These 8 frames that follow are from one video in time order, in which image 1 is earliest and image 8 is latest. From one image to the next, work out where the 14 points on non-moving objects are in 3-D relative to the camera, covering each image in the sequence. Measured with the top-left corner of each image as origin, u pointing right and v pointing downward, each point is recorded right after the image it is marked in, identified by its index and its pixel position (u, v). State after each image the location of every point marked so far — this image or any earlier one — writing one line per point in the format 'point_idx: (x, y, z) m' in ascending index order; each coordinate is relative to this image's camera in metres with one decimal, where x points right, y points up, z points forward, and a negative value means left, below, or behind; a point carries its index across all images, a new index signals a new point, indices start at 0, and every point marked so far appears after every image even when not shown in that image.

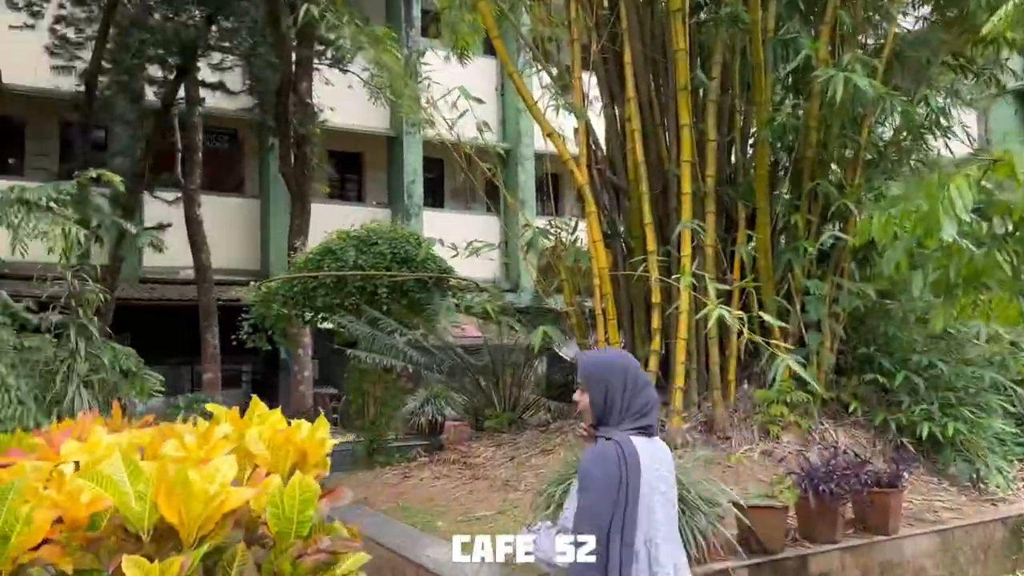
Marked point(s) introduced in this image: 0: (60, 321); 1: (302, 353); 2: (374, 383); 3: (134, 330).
0: (-3.1, -0.2, +5.8) m
1: (-2.8, -0.9, +11.4) m
2: (-1.4, -0.9, +8.5) m
3: (-6.4, -0.7, +14.7) m
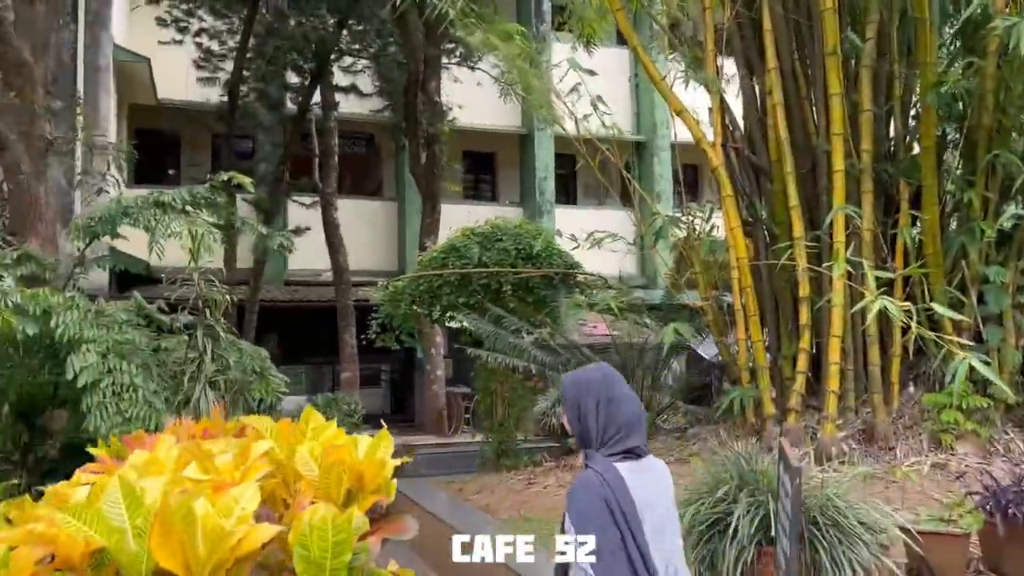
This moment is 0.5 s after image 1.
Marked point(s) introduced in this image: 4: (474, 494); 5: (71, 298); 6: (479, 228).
0: (-2.2, -0.2, +5.8) m
1: (-1.0, -0.9, +11.3) m
2: (-0.1, -0.9, +8.2) m
3: (-4.1, -0.8, +15.2) m
4: (-0.3, -1.5, +6.1) m
5: (-2.8, -0.1, +5.3) m
6: (-0.3, +0.6, +8.2) m
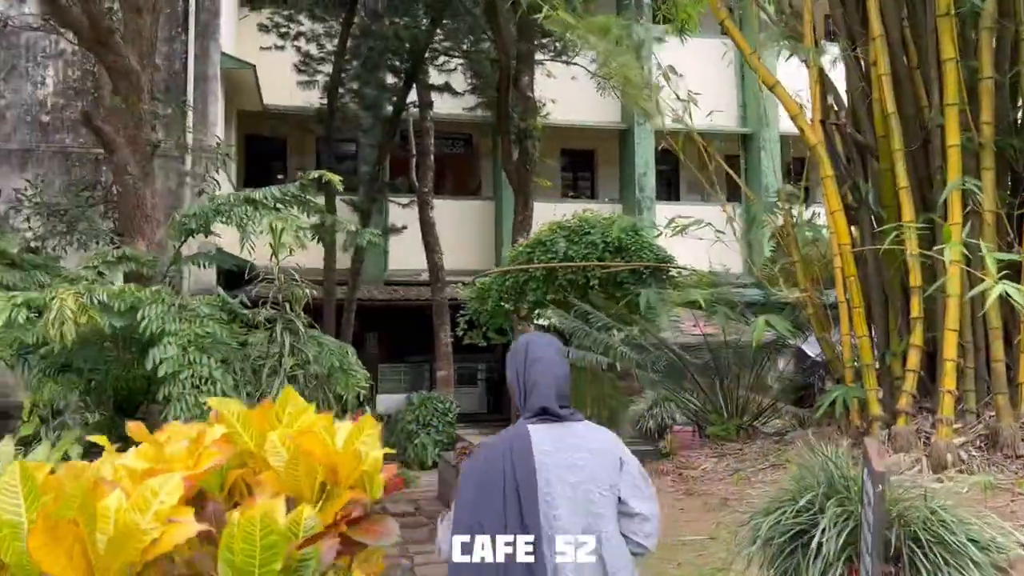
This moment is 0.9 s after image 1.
0: (-1.7, -0.2, +5.8) m
1: (+0.2, -0.8, +11.1) m
2: (+0.8, -0.9, +7.9) m
3: (-2.3, -0.8, +15.3) m
4: (+0.3, -1.4, +5.8) m
5: (-2.3, 0.0, +5.4) m
6: (+0.5, +0.6, +8.0) m
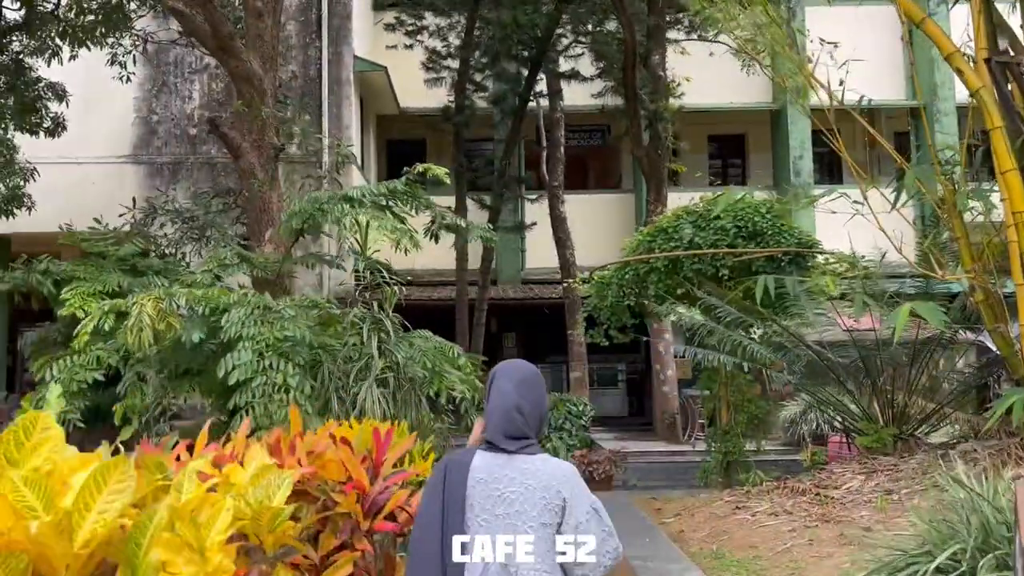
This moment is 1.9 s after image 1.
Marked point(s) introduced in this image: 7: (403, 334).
0: (-1.0, -0.2, +5.5) m
1: (+1.8, -0.8, +10.3) m
2: (+1.8, -0.8, +7.1) m
3: (+0.1, -0.7, +15.0) m
4: (+1.0, -1.4, +5.1) m
5: (-1.7, 0.0, +5.2) m
6: (+1.5, +0.7, +7.2) m
7: (-0.7, -0.3, +5.7) m
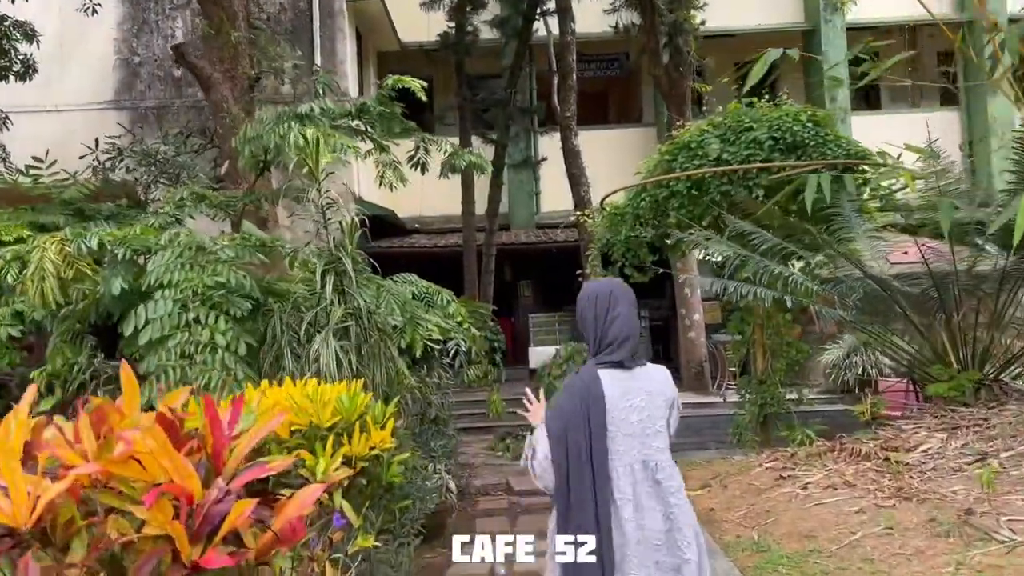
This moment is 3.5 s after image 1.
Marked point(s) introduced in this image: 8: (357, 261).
0: (-1.1, +0.2, +4.6) m
1: (+1.9, -0.1, +9.3) m
2: (+1.8, -0.3, +6.1) m
3: (+0.4, +0.2, +14.0) m
4: (+0.9, -1.0, +4.2) m
5: (-1.7, +0.3, +4.3) m
6: (+1.5, +1.2, +6.1) m
7: (-0.8, +0.1, +4.8) m
8: (-0.9, +0.2, +4.6) m
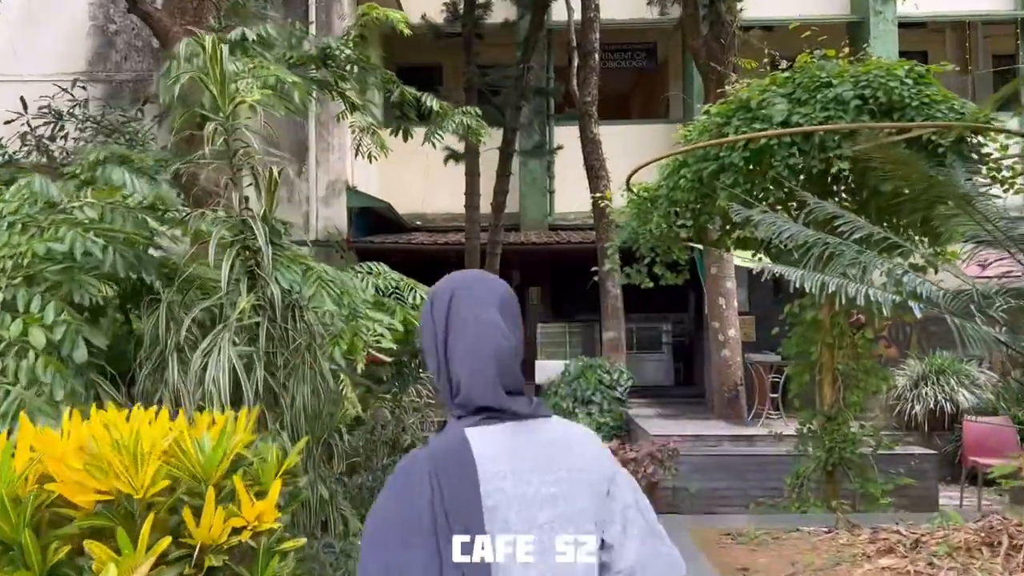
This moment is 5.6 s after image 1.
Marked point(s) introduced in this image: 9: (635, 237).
0: (-1.1, +0.3, +3.2) m
1: (+2.0, -0.2, +7.9) m
2: (+1.8, -0.3, +4.7) m
3: (+0.5, +0.1, +12.6) m
4: (+0.8, -1.0, +2.8) m
5: (-1.8, +0.4, +2.9) m
6: (+1.5, +1.2, +4.7) m
7: (-0.8, +0.1, +3.4) m
8: (-0.9, +0.2, +3.2) m
9: (+0.8, +0.3, +5.5) m
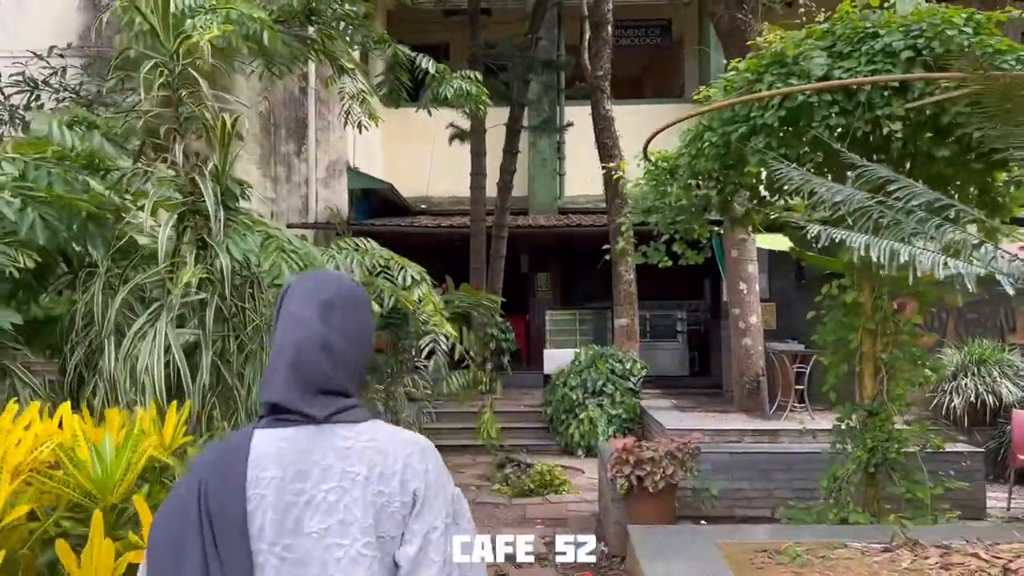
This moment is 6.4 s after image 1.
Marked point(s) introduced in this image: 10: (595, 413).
0: (-1.1, +0.3, +2.7) m
1: (+2.0, 0.0, +7.4) m
2: (+1.8, -0.2, +4.2) m
3: (+0.6, +0.3, +12.1) m
4: (+0.8, -0.9, +2.3) m
5: (-1.8, +0.5, +2.4) m
6: (+1.5, +1.3, +4.2) m
7: (-0.8, +0.2, +2.9) m
8: (-0.9, +0.3, +2.7) m
9: (+0.9, +0.4, +5.0) m
10: (+0.8, -1.2, +7.9) m
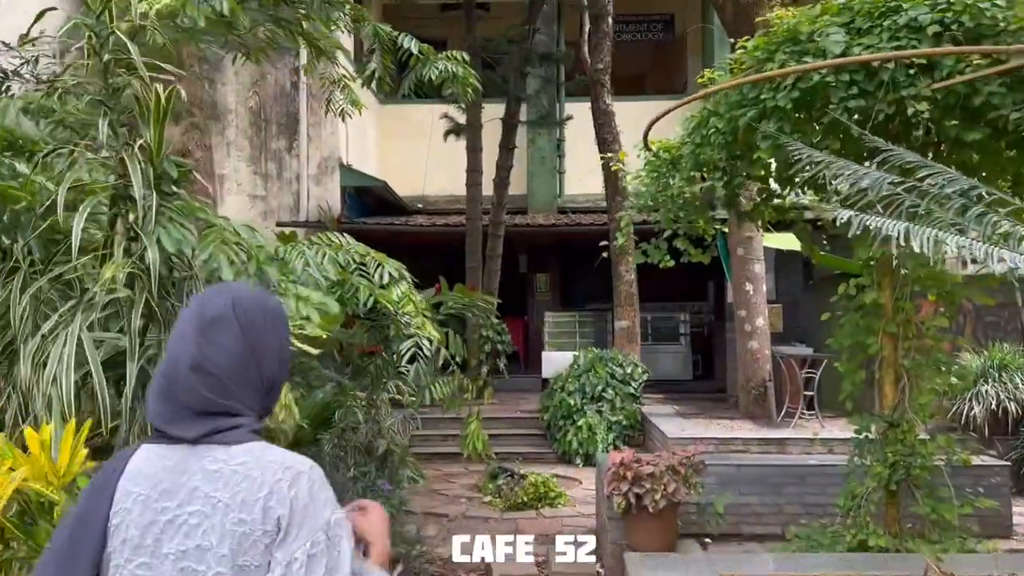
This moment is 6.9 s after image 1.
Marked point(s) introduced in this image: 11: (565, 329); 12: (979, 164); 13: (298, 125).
0: (-1.1, +0.4, +2.4) m
1: (+2.0, 0.0, +7.0) m
2: (+1.8, -0.2, +3.8) m
3: (+0.6, +0.3, +11.7) m
4: (+0.8, -0.9, +1.9) m
5: (-1.8, +0.5, +2.1) m
6: (+1.5, +1.3, +3.8) m
7: (-0.9, +0.2, +2.6) m
8: (-0.9, +0.3, +2.4) m
9: (+0.8, +0.4, +4.7) m
10: (+0.7, -1.2, +7.5) m
11: (+0.7, -0.5, +10.9) m
12: (+2.0, +0.5, +3.7) m
13: (-2.5, +1.9, +10.0) m
